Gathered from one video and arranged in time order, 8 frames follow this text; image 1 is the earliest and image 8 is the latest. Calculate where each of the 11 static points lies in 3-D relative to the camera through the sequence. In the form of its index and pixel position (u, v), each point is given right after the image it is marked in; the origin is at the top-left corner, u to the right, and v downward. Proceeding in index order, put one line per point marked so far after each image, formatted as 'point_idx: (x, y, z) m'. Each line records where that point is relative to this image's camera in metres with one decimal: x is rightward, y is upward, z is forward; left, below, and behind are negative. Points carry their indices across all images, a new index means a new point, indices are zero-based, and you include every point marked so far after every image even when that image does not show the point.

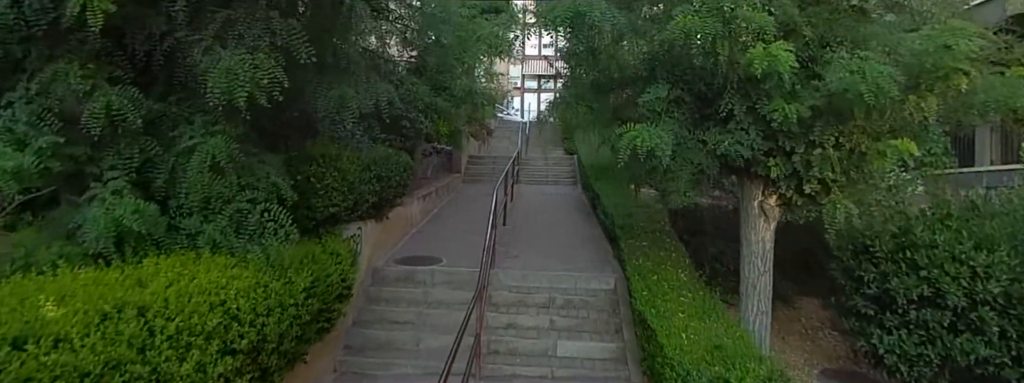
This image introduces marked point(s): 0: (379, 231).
0: (-1.6, -0.5, +6.4) m
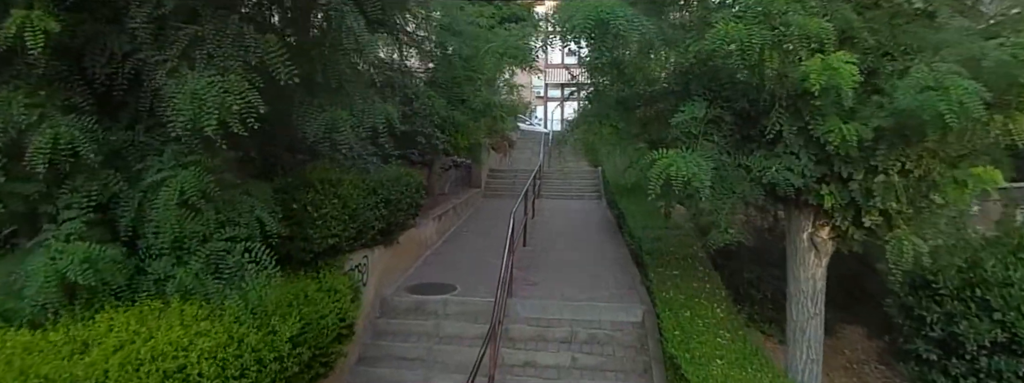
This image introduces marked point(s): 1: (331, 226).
0: (-1.4, -0.7, +6.0) m
1: (-1.6, -0.3, +4.3) m
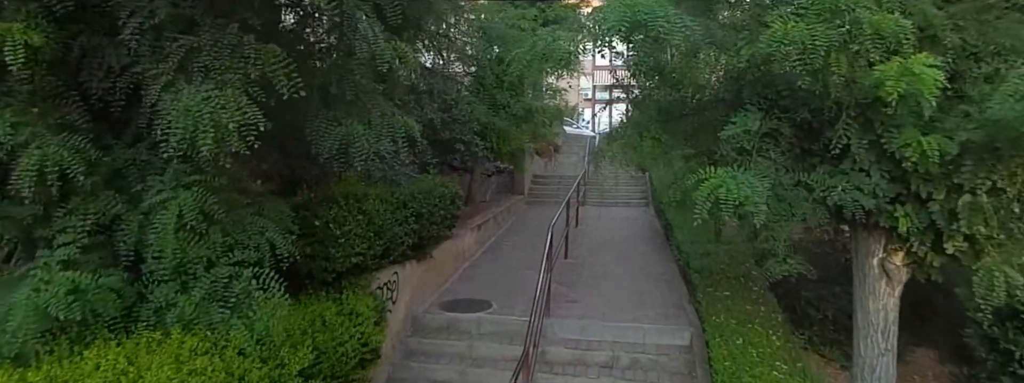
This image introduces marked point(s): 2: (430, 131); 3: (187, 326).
0: (-1.0, -0.9, +5.8) m
1: (-1.3, -0.4, +4.2) m
2: (-1.4, +1.0, +8.5) m
3: (-1.8, -0.7, +2.7) m
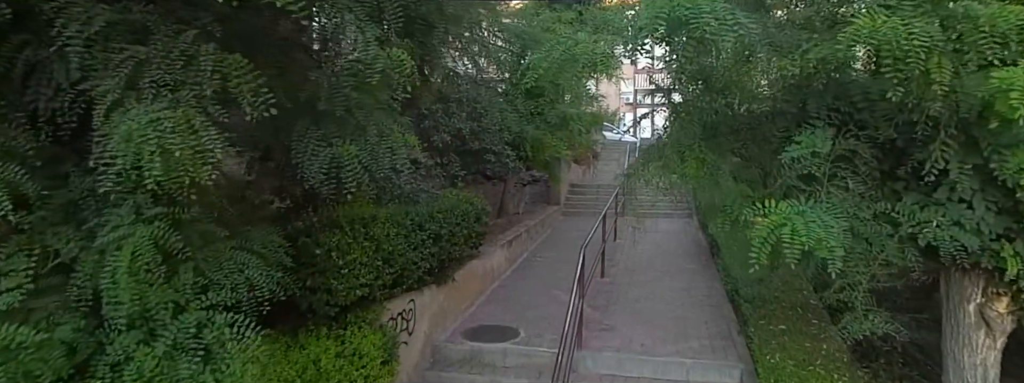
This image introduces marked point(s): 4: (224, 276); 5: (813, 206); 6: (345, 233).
0: (-0.7, -1.1, +5.4) m
1: (-1.2, -0.6, +3.8) m
2: (-0.9, +0.8, +8.1) m
3: (-1.7, -0.9, +2.4) m
4: (-1.5, -0.4, +2.6) m
5: (+1.4, -0.1, +2.3) m
6: (-1.3, -0.3, +3.8) m
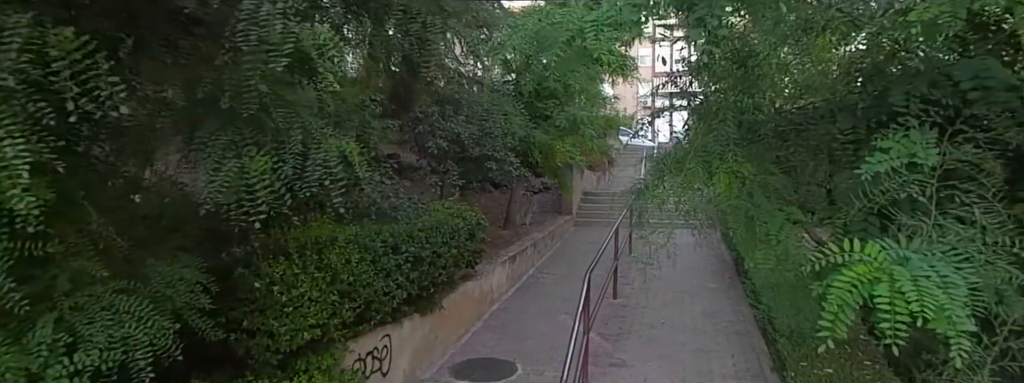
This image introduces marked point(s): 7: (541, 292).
0: (-0.8, -1.2, +4.7) m
1: (-1.3, -0.7, +3.1) m
2: (-0.8, +0.6, +7.4) m
3: (-1.9, -1.0, +1.7) m
4: (-1.6, -0.5, +1.9) m
5: (+1.2, -0.2, +1.5) m
6: (-1.4, -0.4, +3.1) m
7: (+0.4, -1.4, +7.1) m
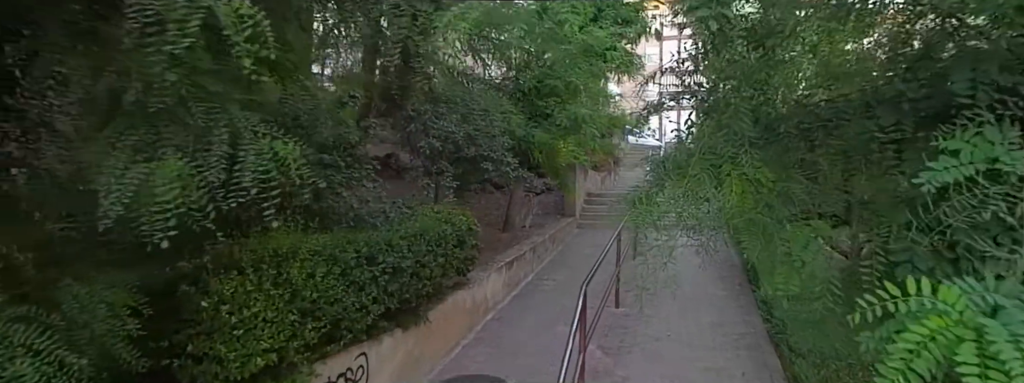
0: (-0.9, -1.3, +4.3) m
1: (-1.4, -0.8, +2.8) m
2: (-0.9, +0.6, +7.1) m
3: (-2.0, -1.1, +1.4) m
4: (-1.7, -0.6, +1.6) m
5: (+1.1, -0.2, +1.1) m
6: (-1.5, -0.5, +2.8) m
7: (+0.4, -1.5, +6.7) m
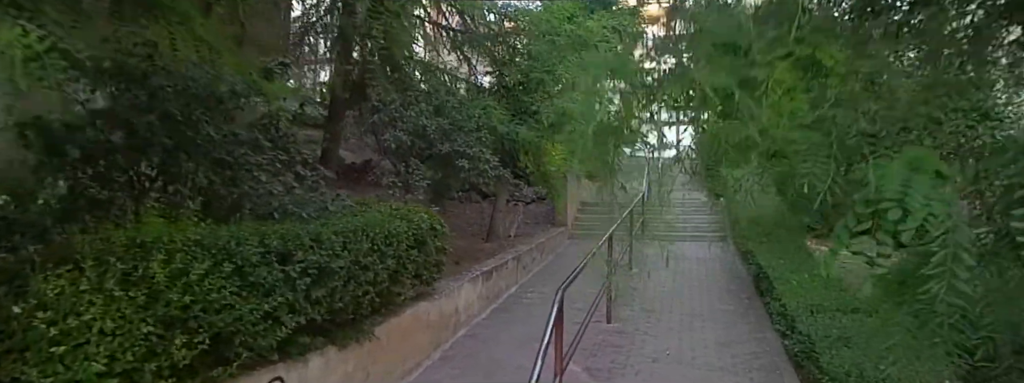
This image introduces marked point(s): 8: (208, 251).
0: (-1.1, -1.2, +3.5) m
1: (-1.6, -0.6, +2.0) m
2: (-1.1, +0.6, +6.3) m
3: (-2.3, -0.9, +0.6) m
4: (-2.0, -0.4, +0.8) m
5: (+0.8, 0.0, +0.4) m
6: (-1.7, -0.3, +2.0) m
7: (+0.1, -1.5, +5.9) m
8: (-1.5, -0.3, +2.5) m
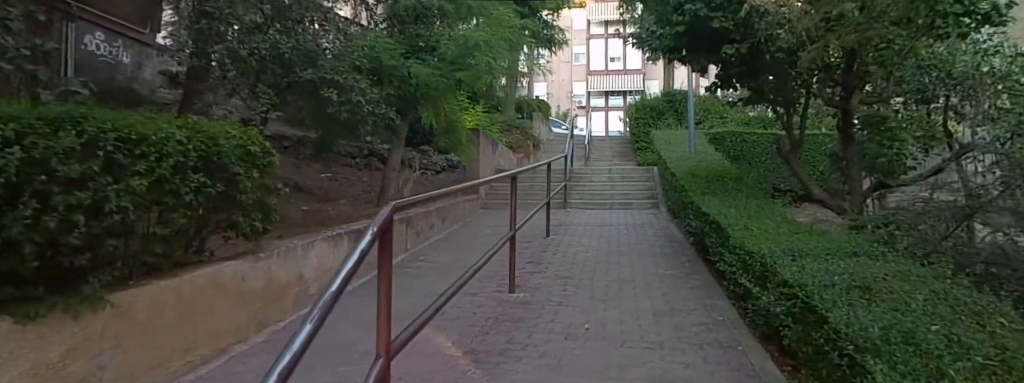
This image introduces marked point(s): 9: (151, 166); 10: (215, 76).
0: (-1.8, -0.6, +2.1) m
1: (-2.1, -0.1, +0.5) m
2: (-2.2, +1.1, +4.9) m
3: (-2.6, -0.3, -0.9) m
4: (-2.3, +0.1, -0.7) m
5: (+0.5, +0.5, -0.7) m
6: (-2.2, +0.2, +0.5) m
7: (-1.0, -0.9, +4.6) m
8: (-2.0, +0.2, +1.0) m
9: (-1.7, +0.1, +2.3) m
10: (-2.5, +1.2, +4.4) m
